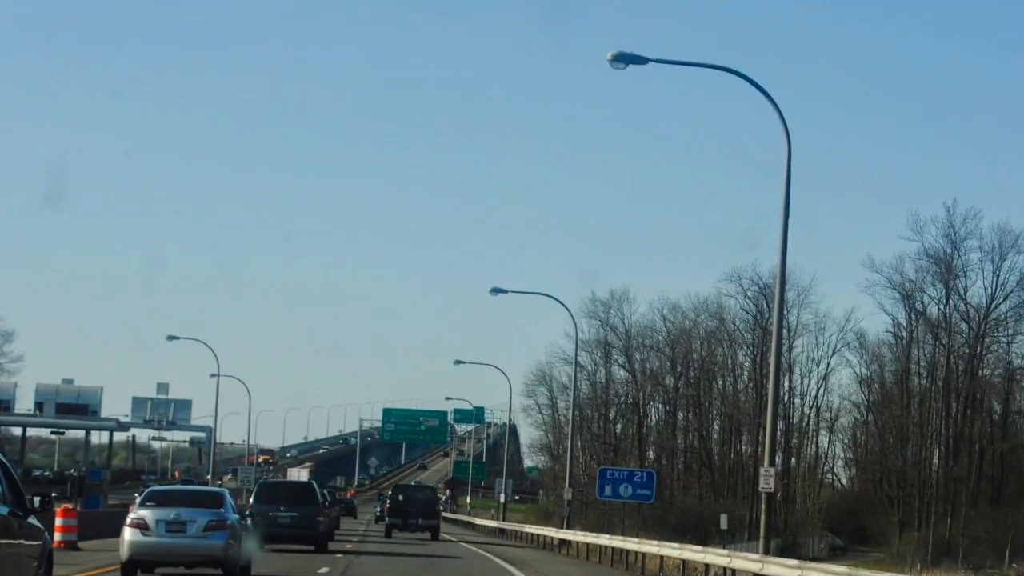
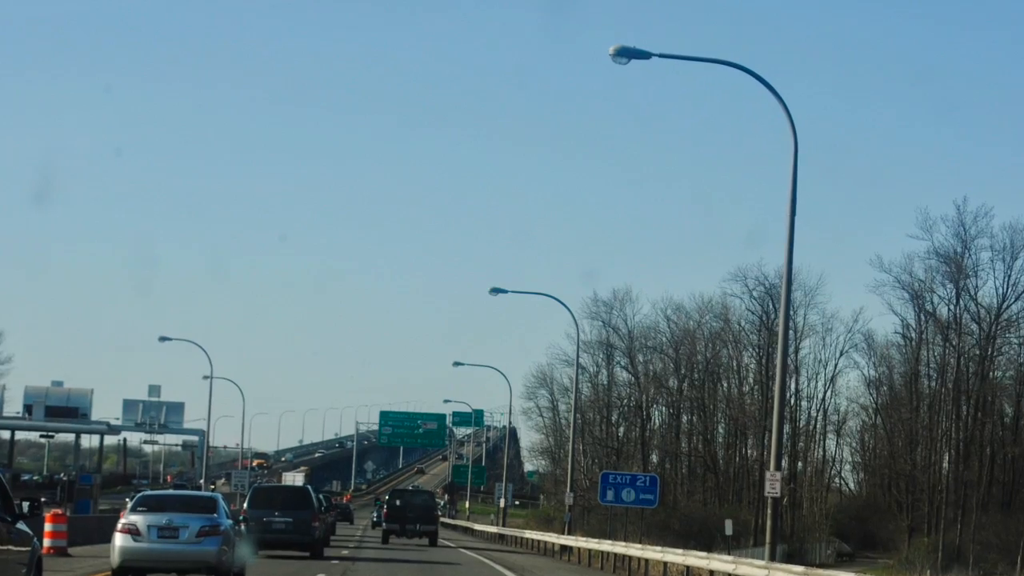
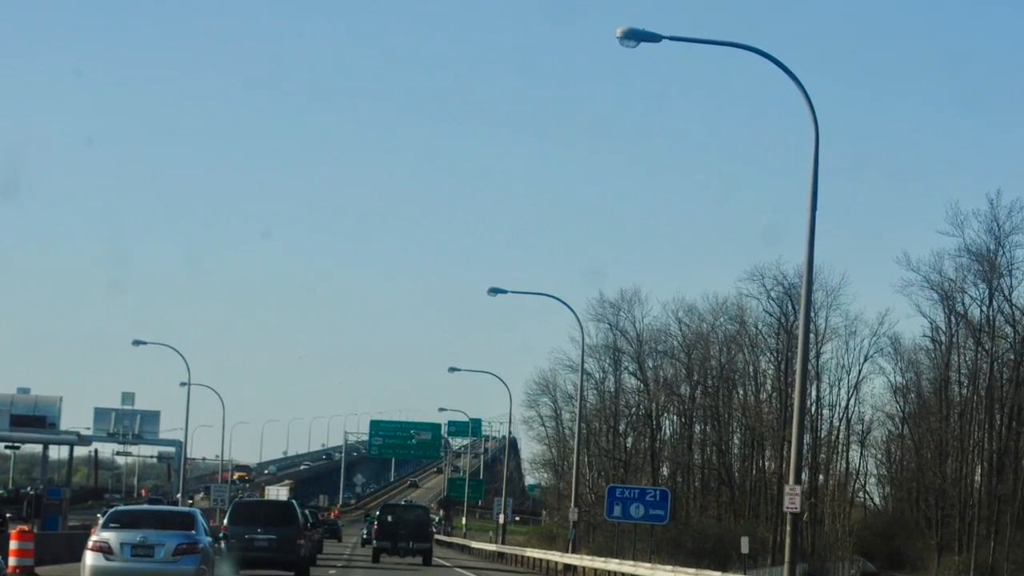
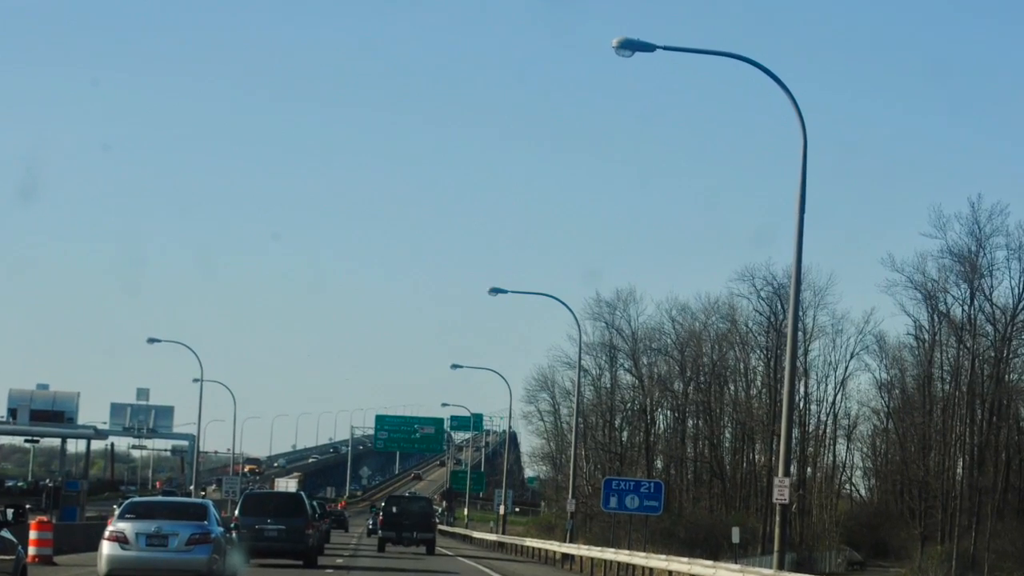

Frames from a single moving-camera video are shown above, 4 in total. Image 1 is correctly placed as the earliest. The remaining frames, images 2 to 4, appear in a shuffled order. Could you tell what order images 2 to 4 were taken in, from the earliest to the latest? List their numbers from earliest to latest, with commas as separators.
2, 4, 3
